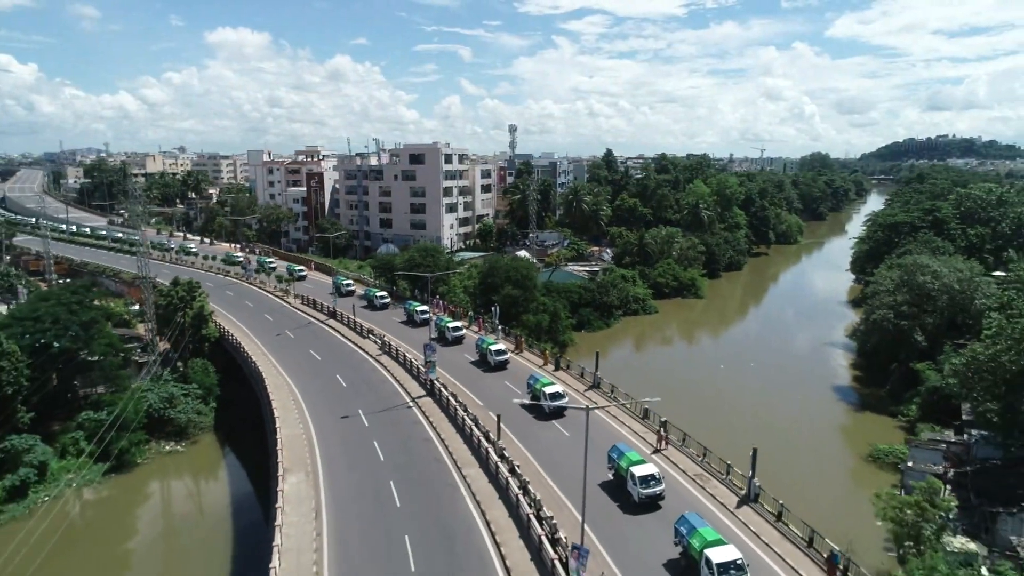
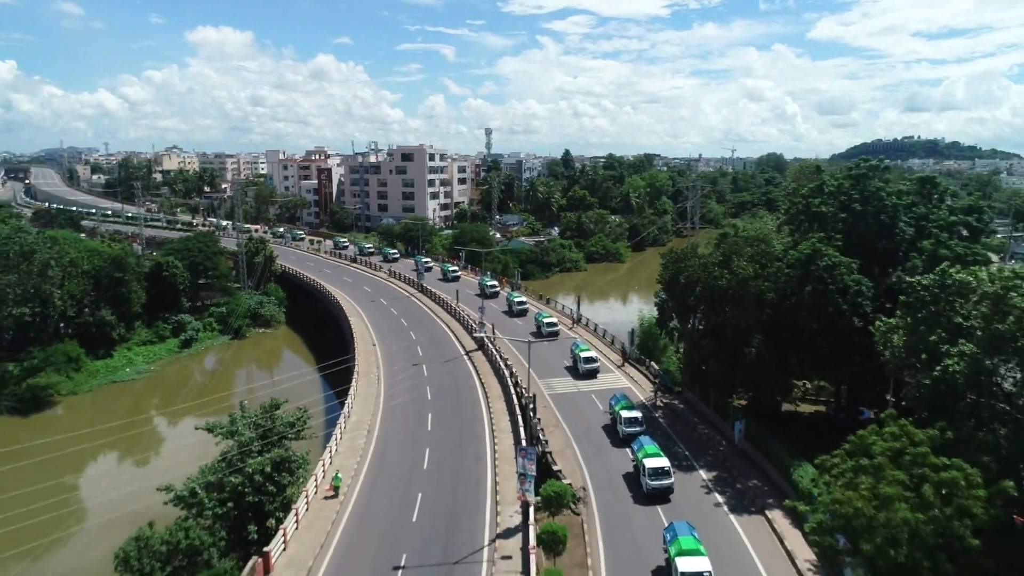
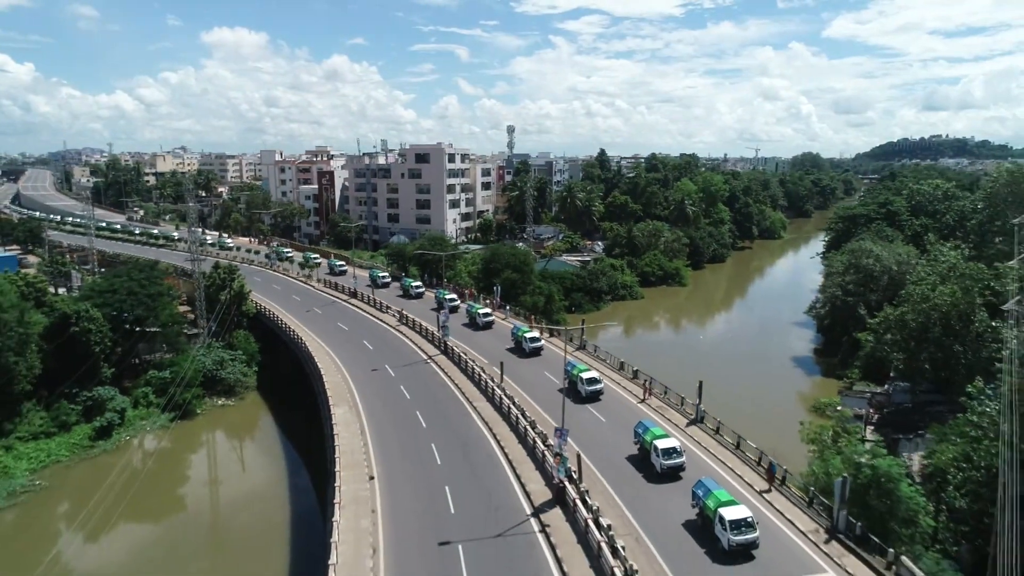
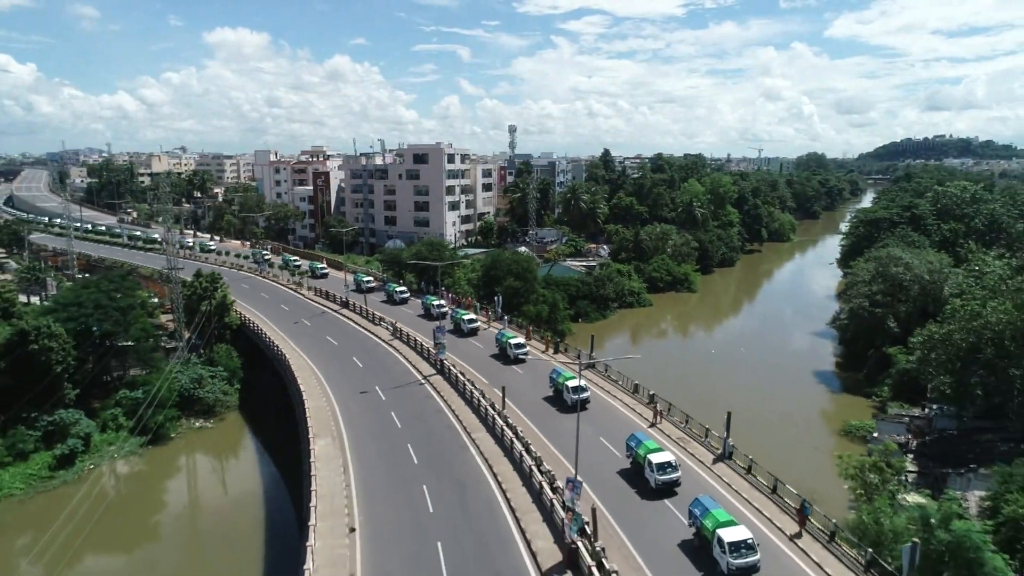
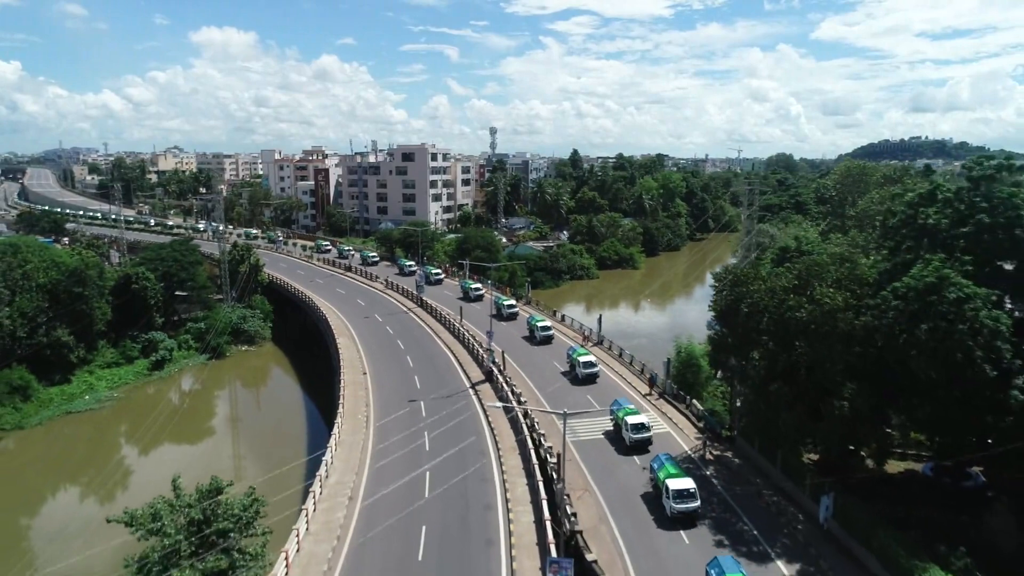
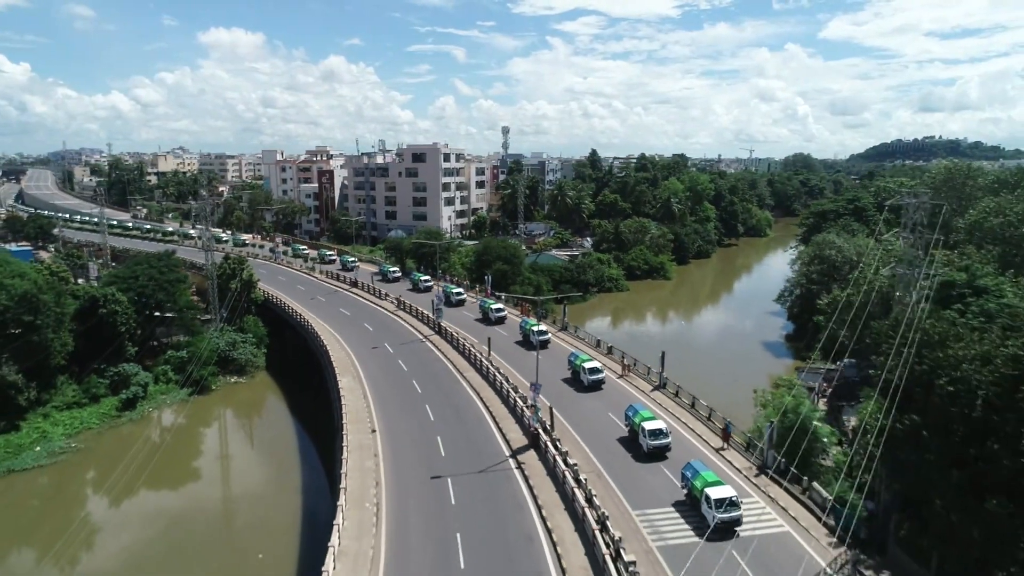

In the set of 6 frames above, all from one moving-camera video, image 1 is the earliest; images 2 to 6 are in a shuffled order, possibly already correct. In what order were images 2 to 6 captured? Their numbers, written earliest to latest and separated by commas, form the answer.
4, 3, 6, 5, 2
